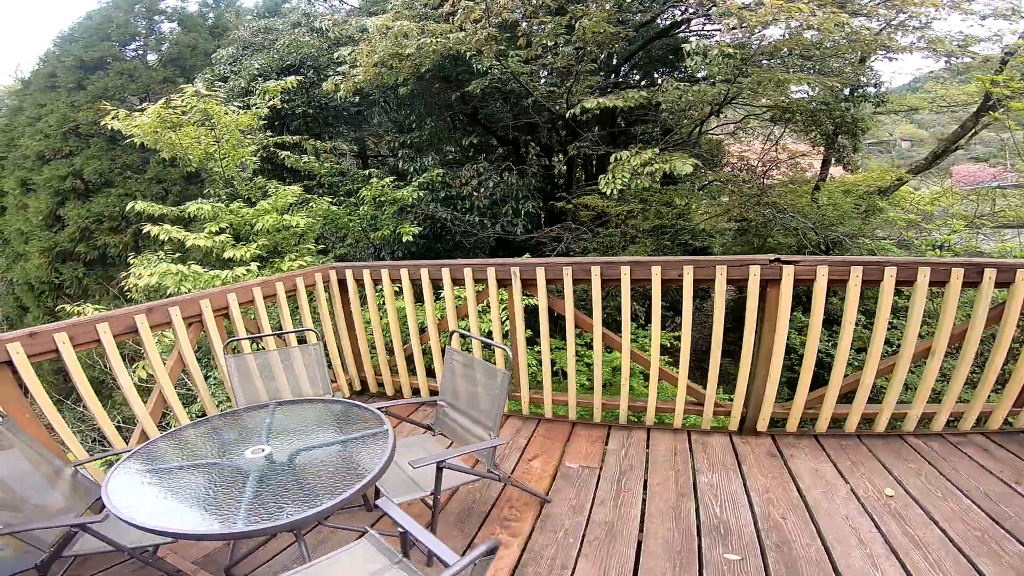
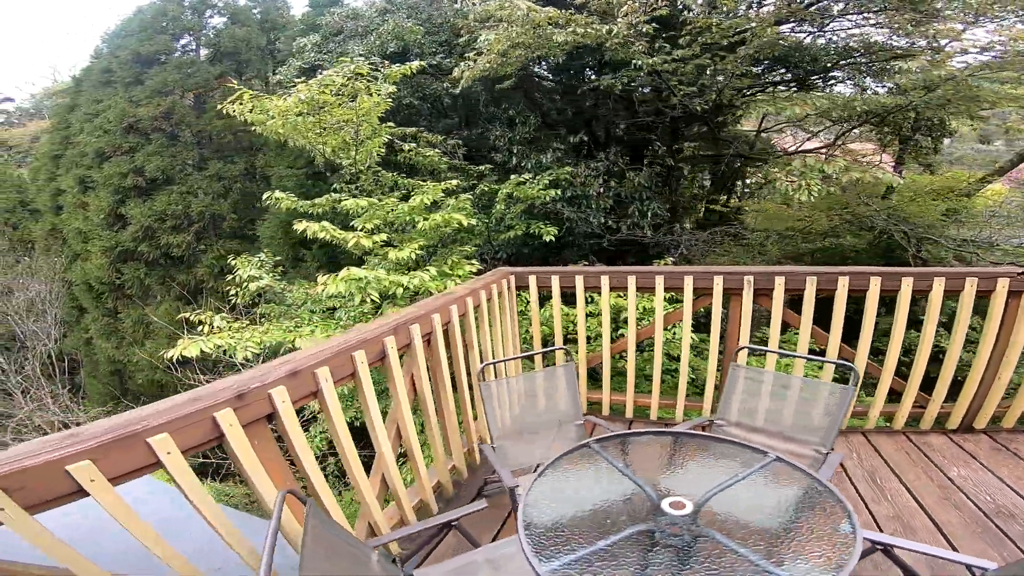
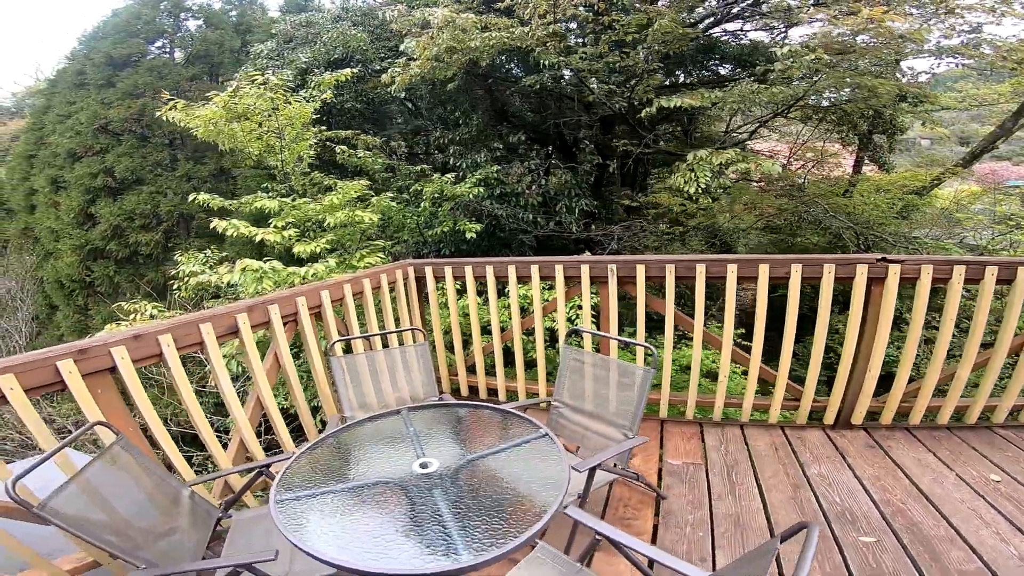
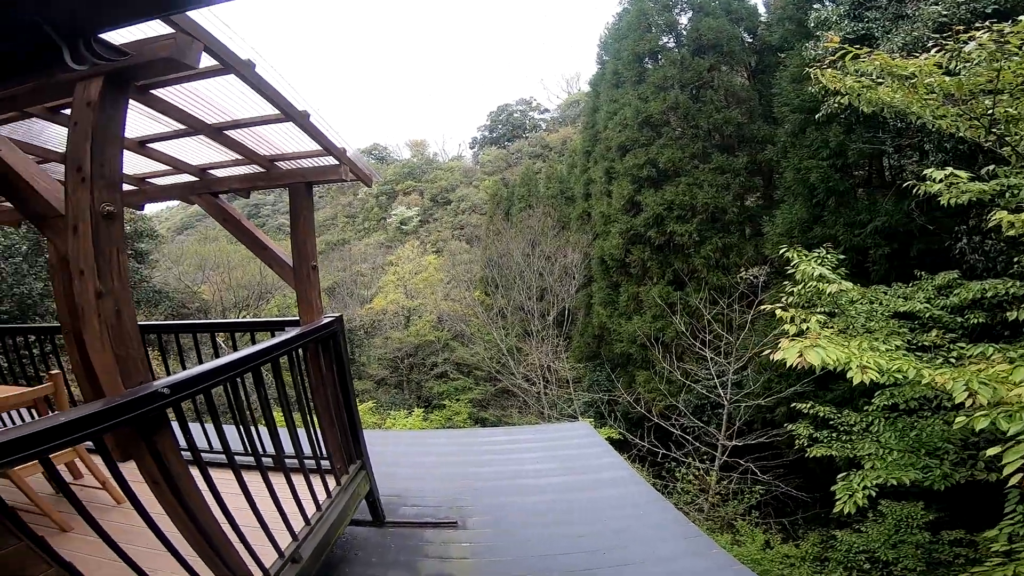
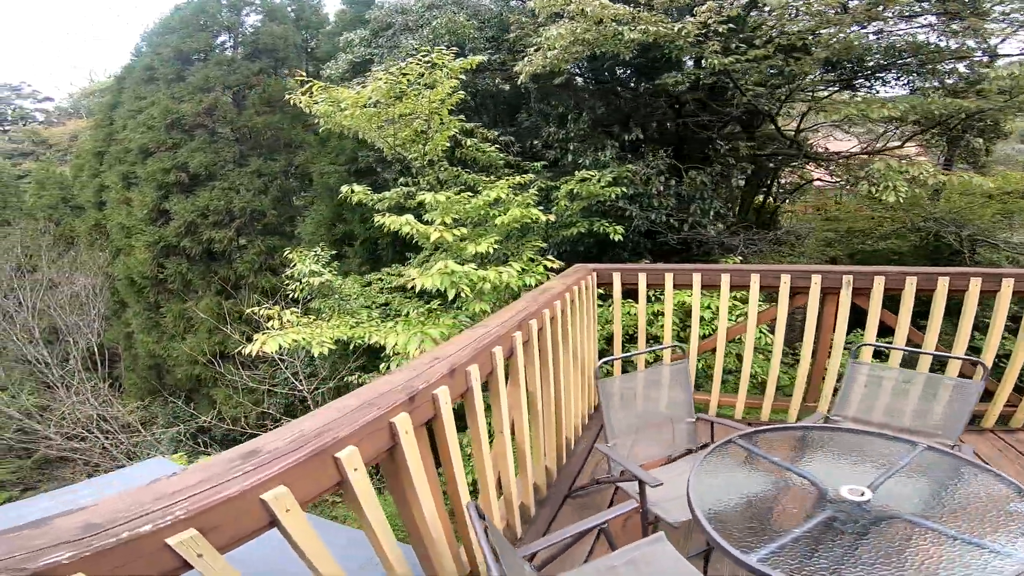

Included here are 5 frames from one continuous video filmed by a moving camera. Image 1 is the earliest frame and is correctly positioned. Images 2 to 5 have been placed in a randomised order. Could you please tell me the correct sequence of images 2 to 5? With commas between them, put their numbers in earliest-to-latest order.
3, 2, 5, 4
